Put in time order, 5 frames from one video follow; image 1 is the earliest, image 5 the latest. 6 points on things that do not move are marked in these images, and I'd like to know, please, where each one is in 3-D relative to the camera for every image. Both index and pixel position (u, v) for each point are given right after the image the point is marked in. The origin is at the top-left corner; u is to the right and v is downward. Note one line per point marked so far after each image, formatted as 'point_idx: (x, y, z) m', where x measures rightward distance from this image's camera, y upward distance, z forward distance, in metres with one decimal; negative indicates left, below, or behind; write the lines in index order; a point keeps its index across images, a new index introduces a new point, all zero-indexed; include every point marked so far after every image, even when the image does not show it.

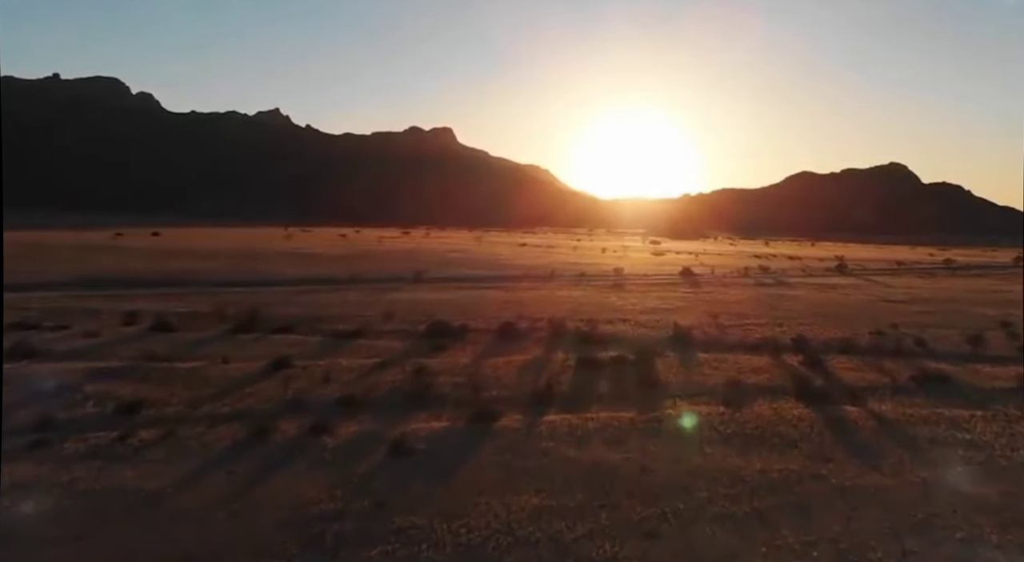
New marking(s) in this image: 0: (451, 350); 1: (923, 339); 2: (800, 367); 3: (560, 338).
0: (-1.7, -1.9, +17.0) m
1: (+12.6, -1.8, +19.4) m
2: (+7.2, -2.1, +15.7) m
3: (+1.4, -1.7, +18.9) m
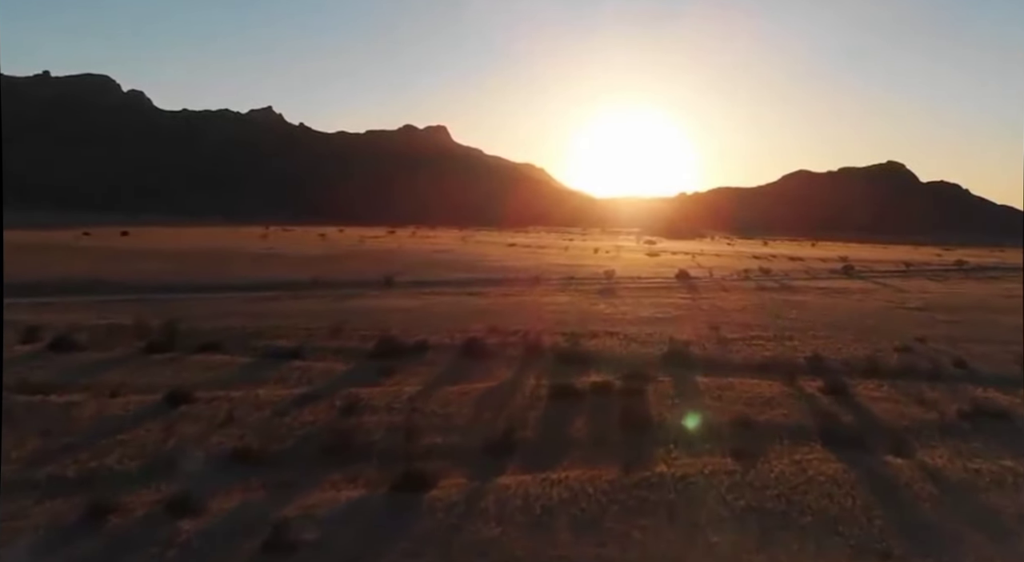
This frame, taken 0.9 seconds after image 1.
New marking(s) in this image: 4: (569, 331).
0: (-2.5, -2.1, +14.1) m
1: (+11.8, -2.0, +16.7) m
2: (+6.3, -2.4, +12.9) m
3: (+0.6, -1.9, +16.0) m
4: (+1.8, -1.5, +19.4) m
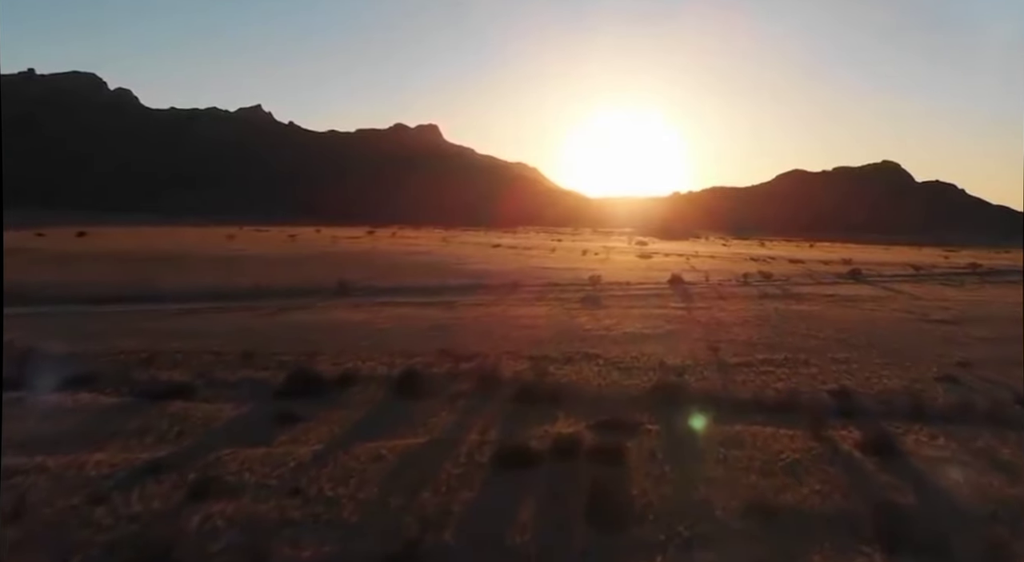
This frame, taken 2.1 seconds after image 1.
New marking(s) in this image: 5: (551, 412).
0: (-3.5, -2.5, +10.7) m
1: (+10.7, -2.3, +13.4) m
2: (+5.3, -2.7, +9.5) m
3: (-0.5, -2.2, +12.6) m
4: (+0.7, -1.8, +16.0) m
5: (+0.7, -2.4, +11.6) m
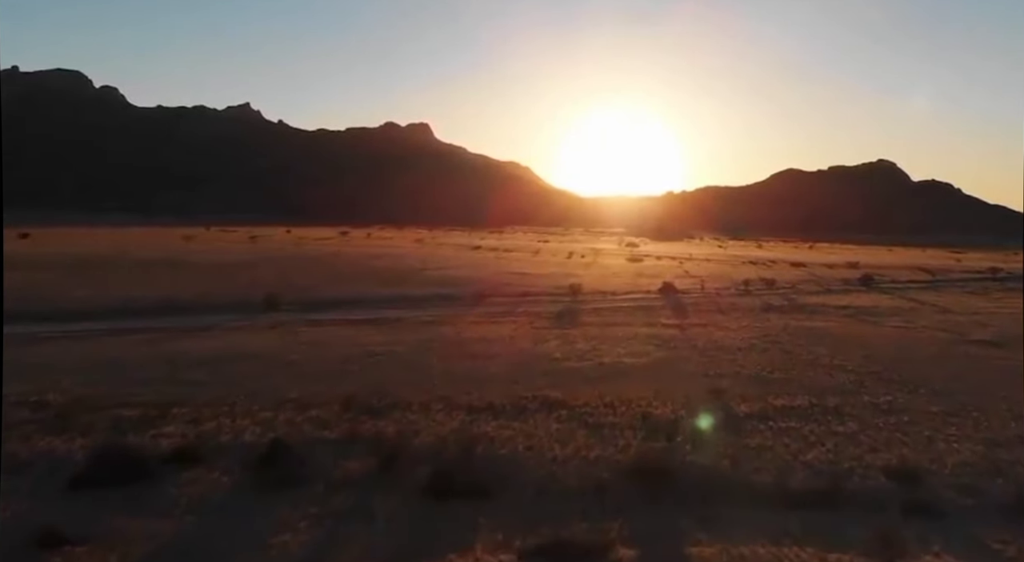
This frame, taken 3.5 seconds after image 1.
0: (-4.7, -2.9, +6.7) m
1: (+9.5, -2.7, +9.5) m
2: (+4.2, -3.1, +5.6) m
3: (-1.7, -2.7, +8.6) m
4: (-0.5, -2.3, +12.0) m
5: (-0.5, -2.8, +7.6) m
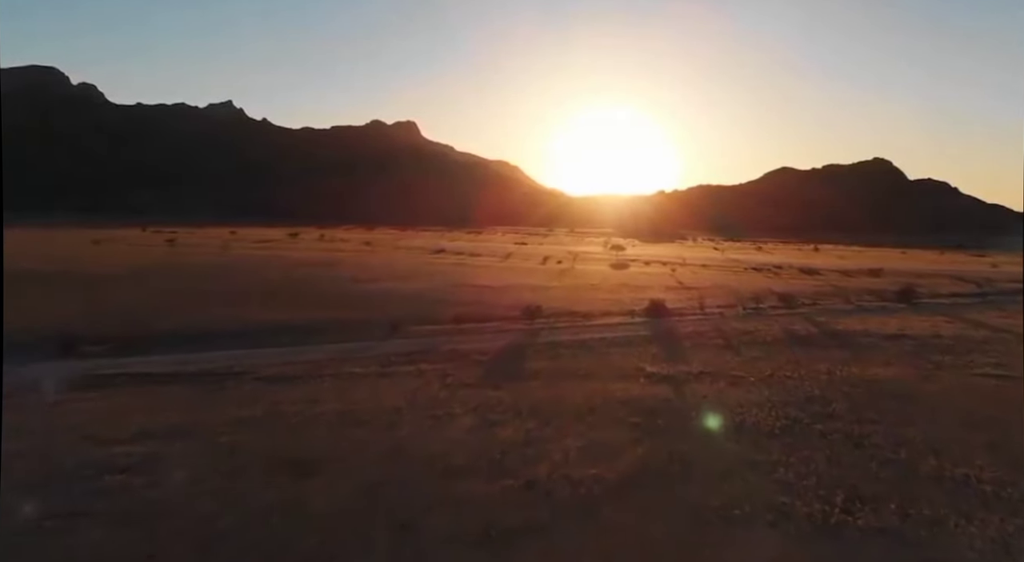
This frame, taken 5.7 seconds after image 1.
0: (-6.5, -3.6, -0.5) m
1: (+7.7, -3.4, +2.5) m
2: (+2.4, -3.8, -1.5) m
3: (-3.5, -3.3, +1.5) m
4: (-2.4, -2.9, +4.9) m
5: (-2.3, -3.5, +0.5) m
